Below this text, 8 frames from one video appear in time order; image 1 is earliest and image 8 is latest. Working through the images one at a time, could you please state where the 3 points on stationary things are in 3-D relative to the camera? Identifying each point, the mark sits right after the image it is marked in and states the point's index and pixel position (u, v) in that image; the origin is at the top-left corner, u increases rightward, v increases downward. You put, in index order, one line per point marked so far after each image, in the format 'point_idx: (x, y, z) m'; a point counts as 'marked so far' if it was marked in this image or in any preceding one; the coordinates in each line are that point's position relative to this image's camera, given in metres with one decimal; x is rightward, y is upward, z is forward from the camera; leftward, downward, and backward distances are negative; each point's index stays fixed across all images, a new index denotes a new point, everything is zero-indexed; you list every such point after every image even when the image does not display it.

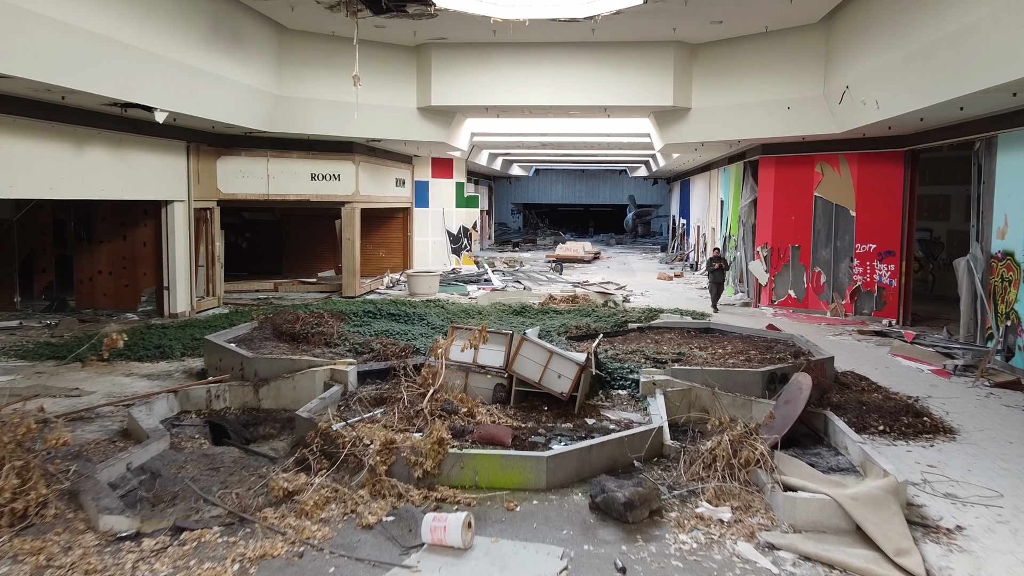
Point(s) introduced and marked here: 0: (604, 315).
0: (+1.5, -0.4, +13.0) m
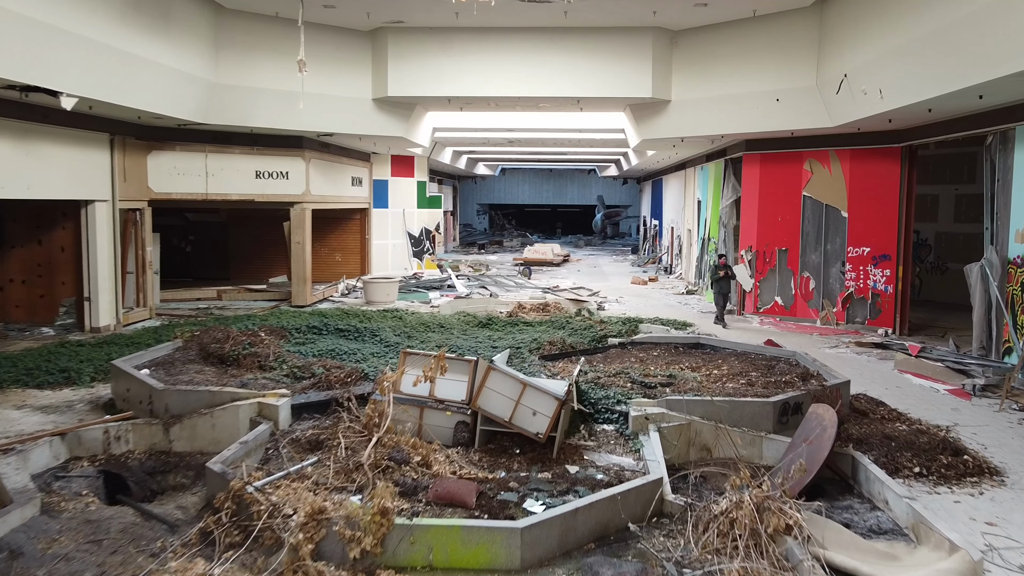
0: (+1.0, -0.6, +11.7) m
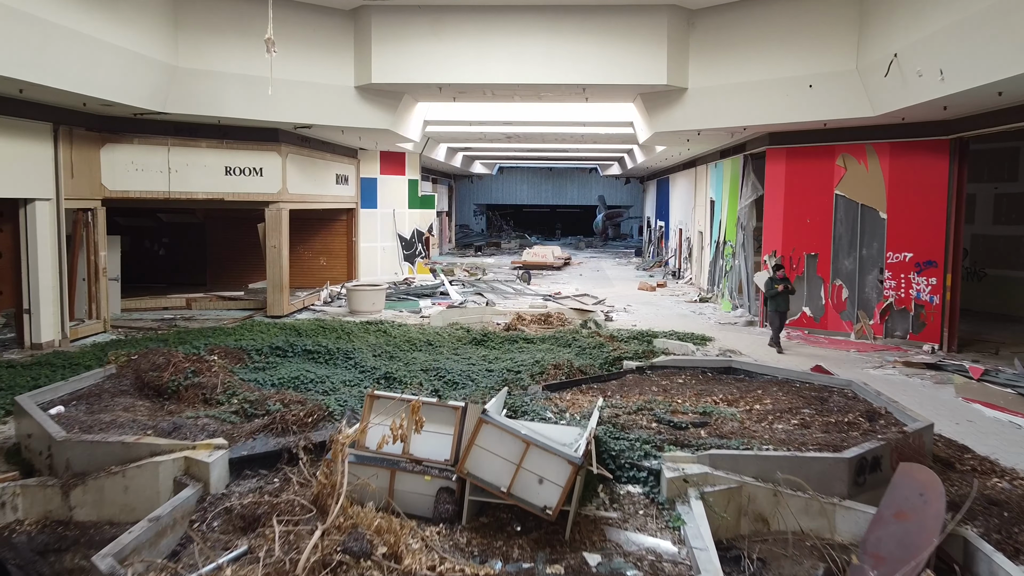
0: (+1.0, -0.7, +10.2) m
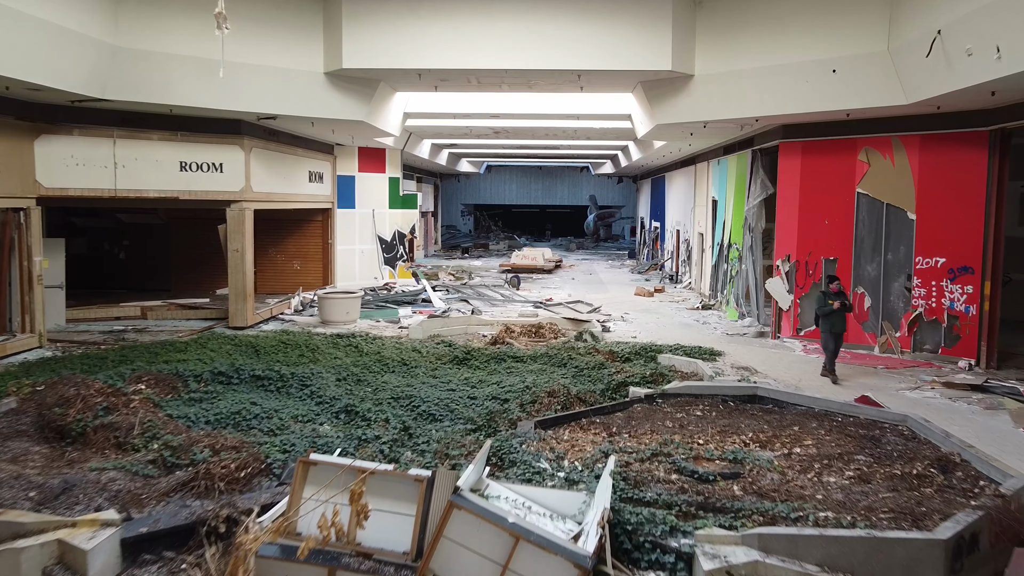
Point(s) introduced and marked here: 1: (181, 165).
0: (+0.8, -0.8, +9.0) m
1: (-5.0, +1.9, +12.2) m
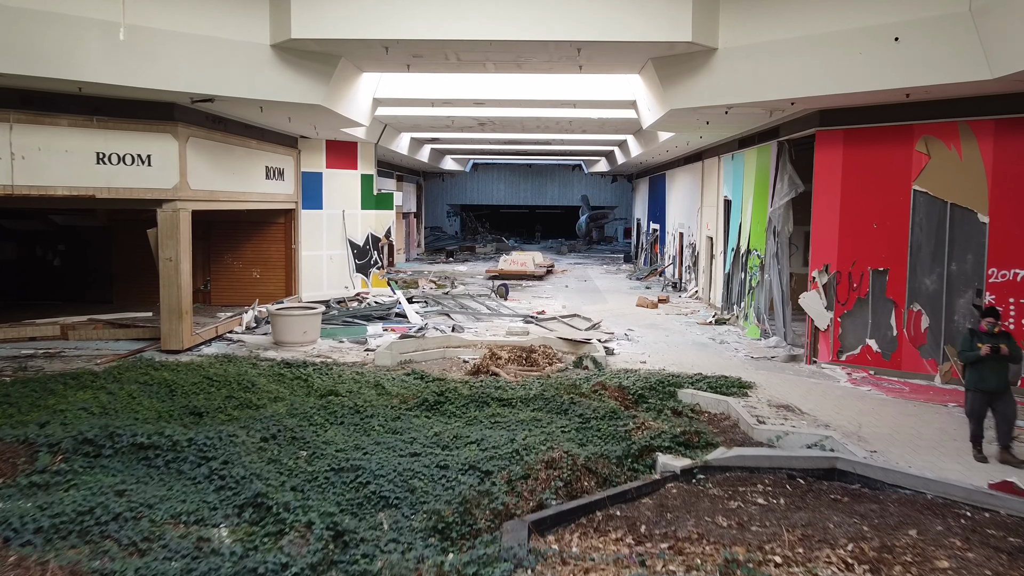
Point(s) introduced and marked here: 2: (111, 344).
0: (+0.7, -1.1, +6.9) m
1: (-5.2, +1.7, +10.1) m
2: (-5.7, -0.8, +11.4) m
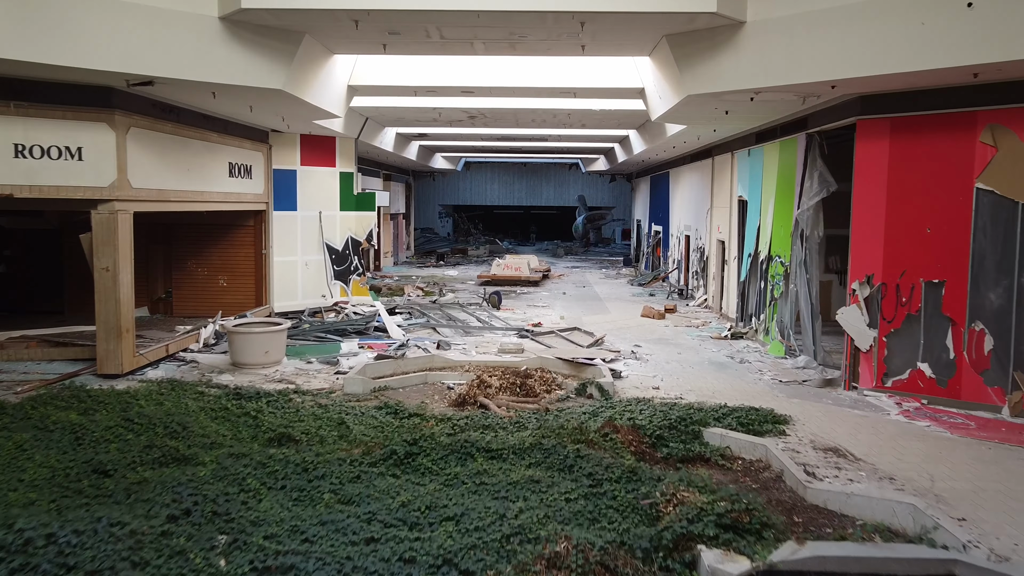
0: (+0.6, -1.2, +5.5) m
1: (-5.3, +1.5, +8.6) m
2: (-5.8, -1.0, +9.9) m
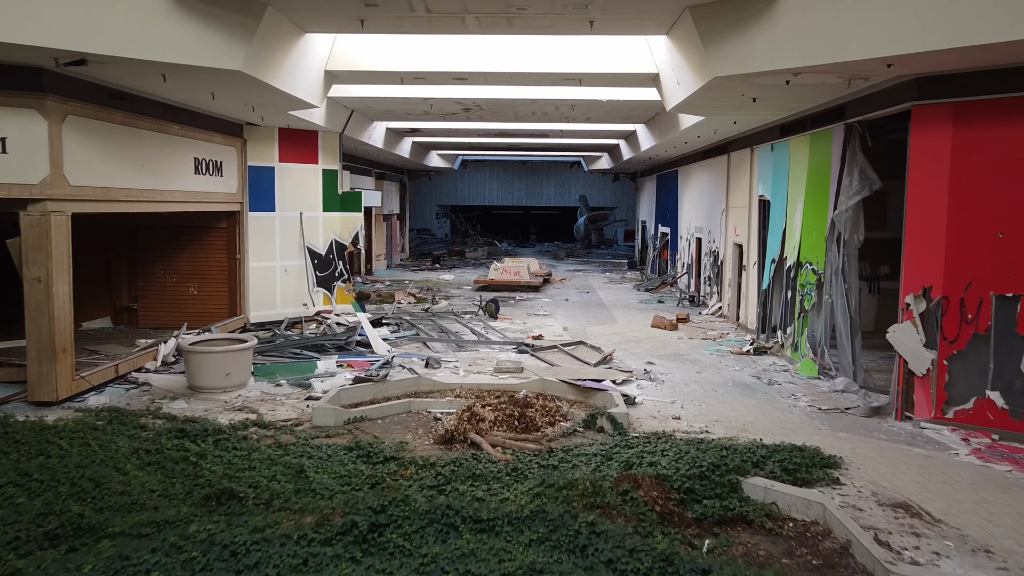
0: (+0.6, -1.3, +4.2) m
1: (-5.3, +1.3, +7.3) m
2: (-5.8, -1.1, +8.6) m
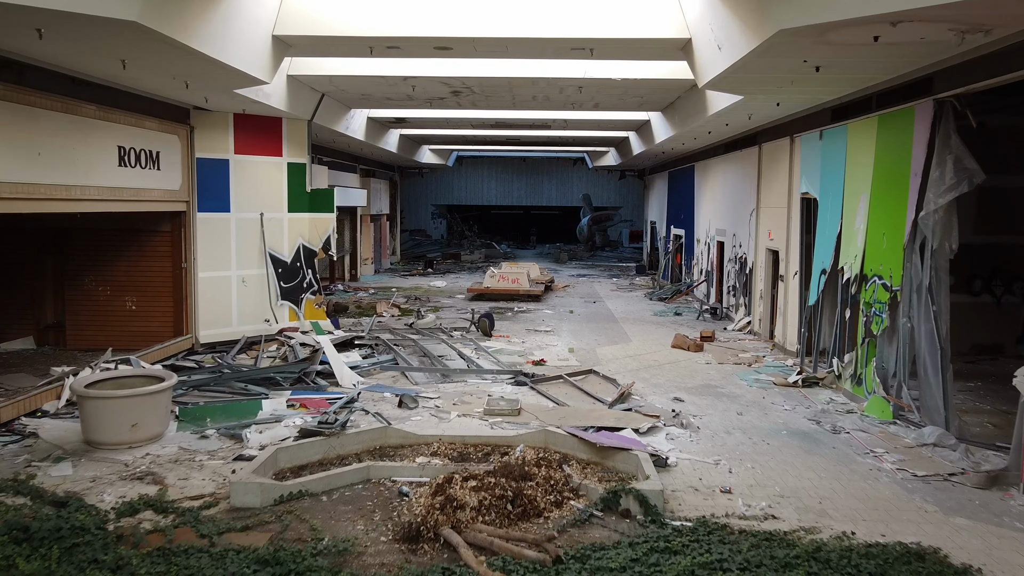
0: (+0.6, -1.6, +2.1) m
1: (-5.4, +1.1, +5.2) m
2: (-5.9, -1.3, +6.5) m
